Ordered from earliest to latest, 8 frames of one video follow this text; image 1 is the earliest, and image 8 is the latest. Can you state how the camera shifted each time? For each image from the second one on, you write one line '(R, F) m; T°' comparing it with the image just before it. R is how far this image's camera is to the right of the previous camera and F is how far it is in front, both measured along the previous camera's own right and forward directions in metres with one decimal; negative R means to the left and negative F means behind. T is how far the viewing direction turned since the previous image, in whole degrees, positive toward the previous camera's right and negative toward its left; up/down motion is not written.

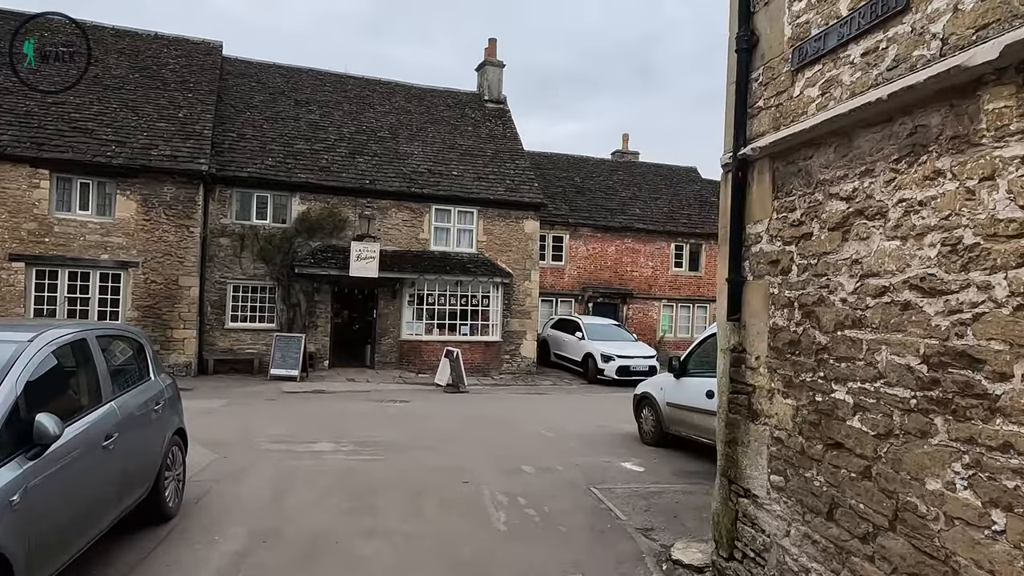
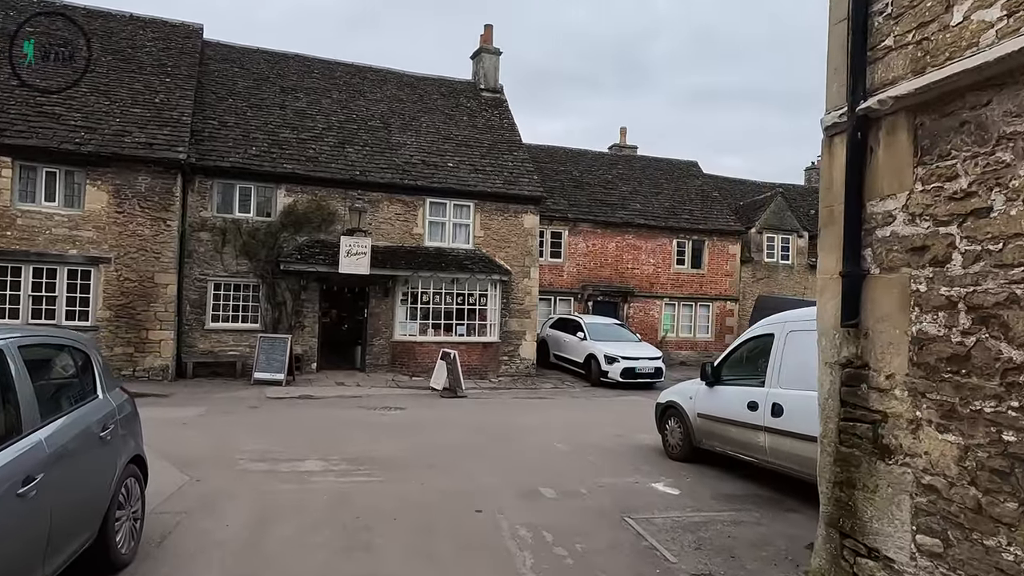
(-0.3, +1.0) m; +1°
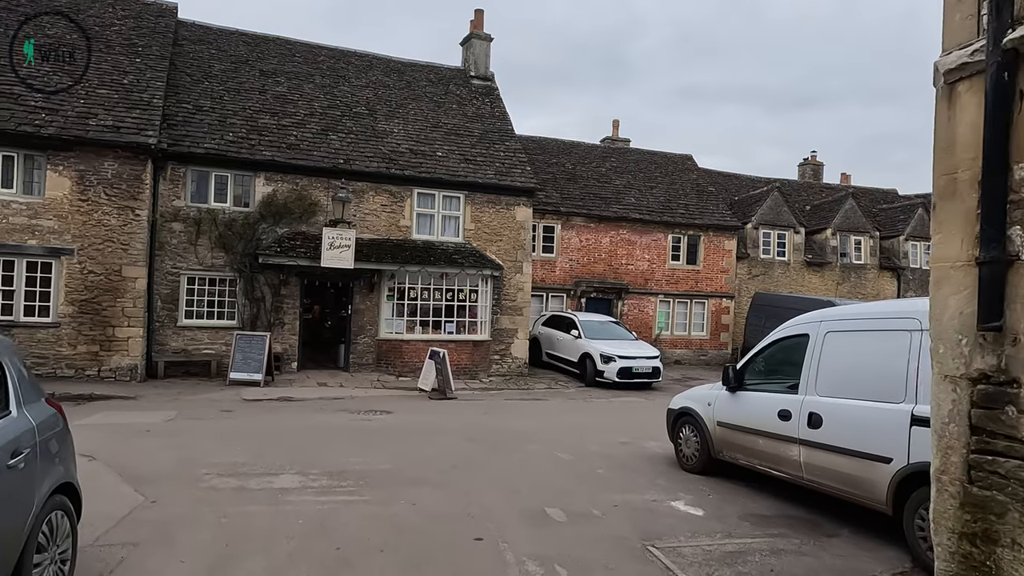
(-0.2, +0.8) m; +1°
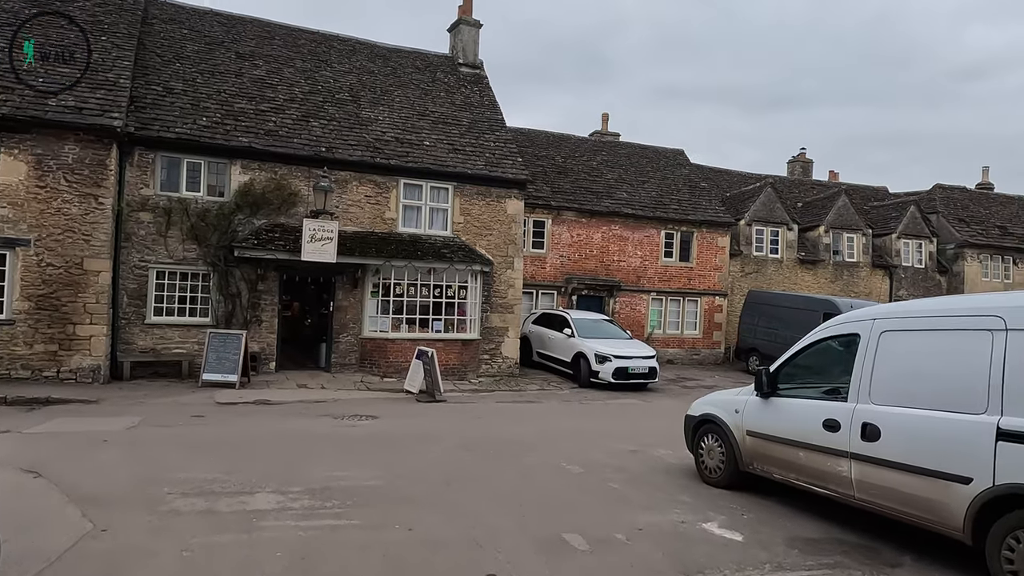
(-0.3, +0.8) m; +2°
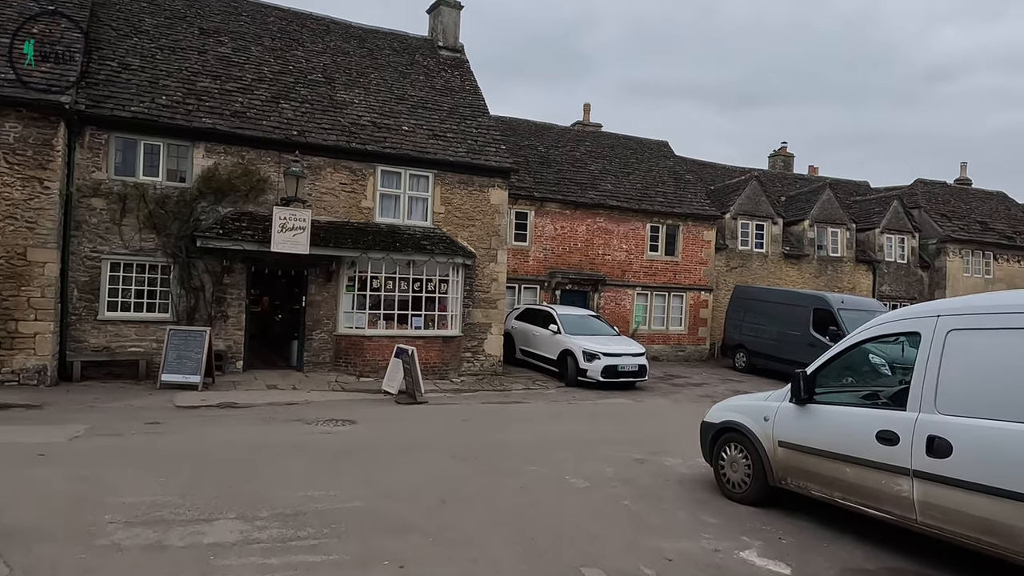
(-0.2, +0.8) m; +2°
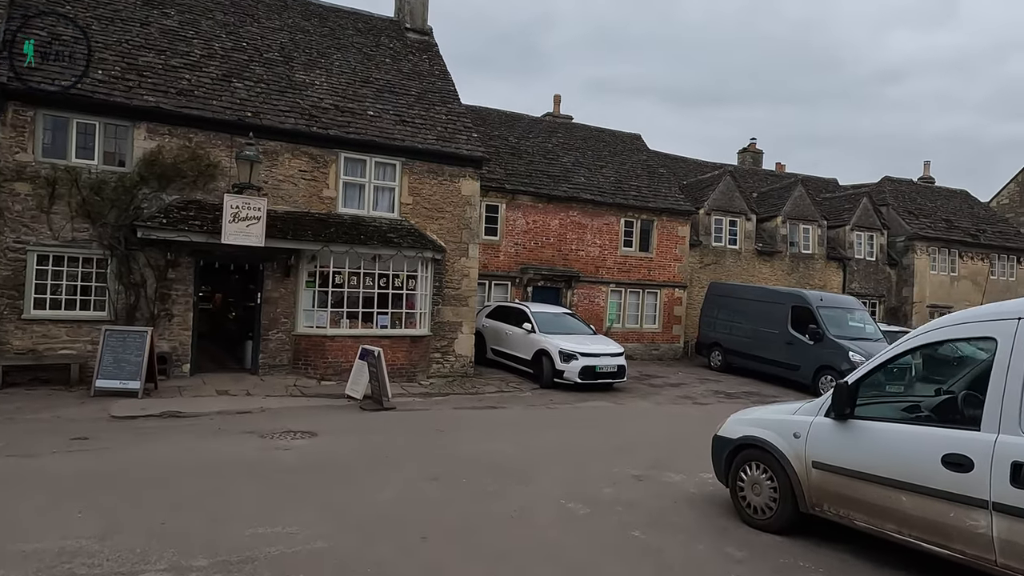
(-0.2, +0.9) m; +3°
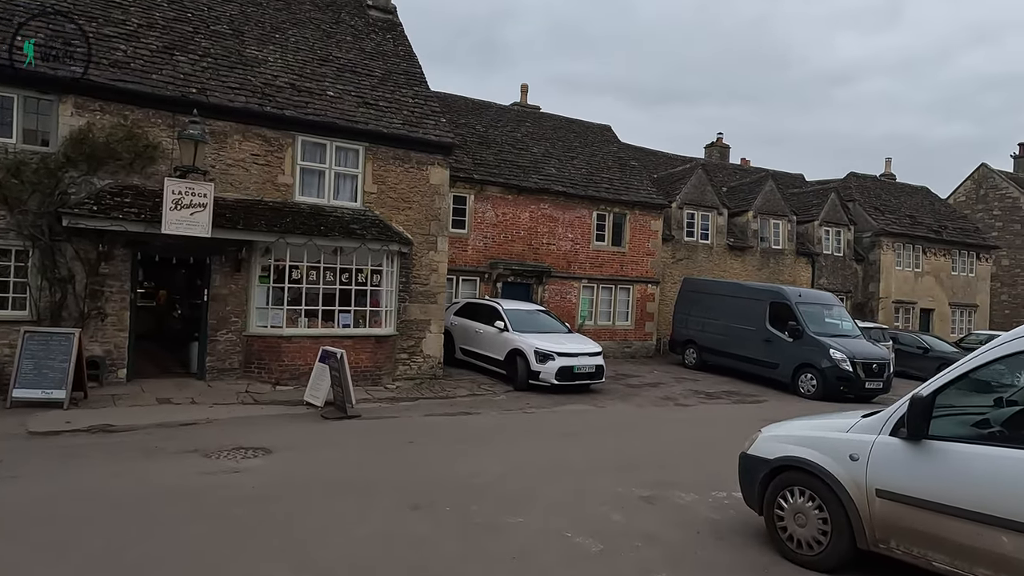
(-0.3, +0.9) m; +4°
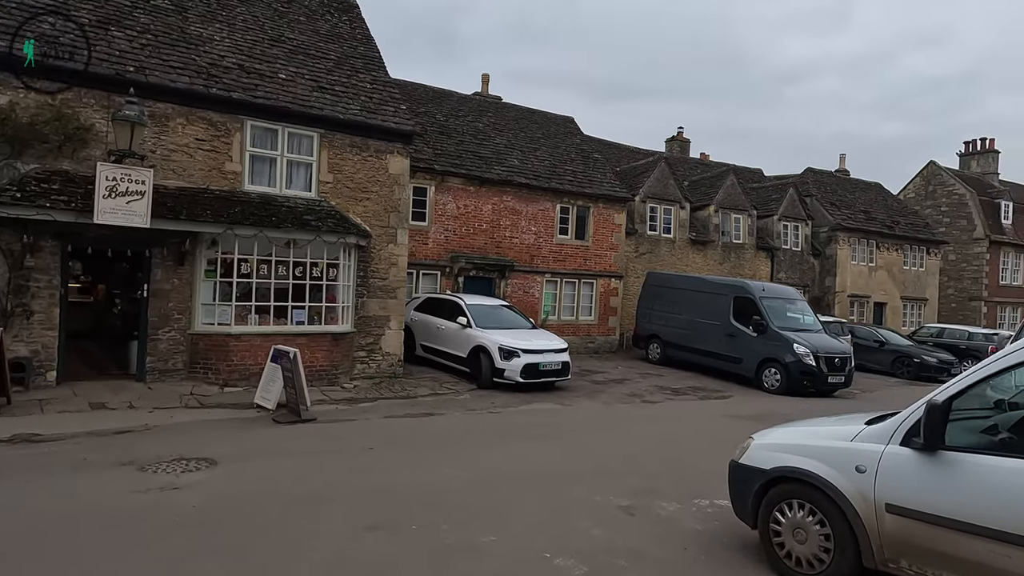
(-0.1, +0.5) m; +4°
